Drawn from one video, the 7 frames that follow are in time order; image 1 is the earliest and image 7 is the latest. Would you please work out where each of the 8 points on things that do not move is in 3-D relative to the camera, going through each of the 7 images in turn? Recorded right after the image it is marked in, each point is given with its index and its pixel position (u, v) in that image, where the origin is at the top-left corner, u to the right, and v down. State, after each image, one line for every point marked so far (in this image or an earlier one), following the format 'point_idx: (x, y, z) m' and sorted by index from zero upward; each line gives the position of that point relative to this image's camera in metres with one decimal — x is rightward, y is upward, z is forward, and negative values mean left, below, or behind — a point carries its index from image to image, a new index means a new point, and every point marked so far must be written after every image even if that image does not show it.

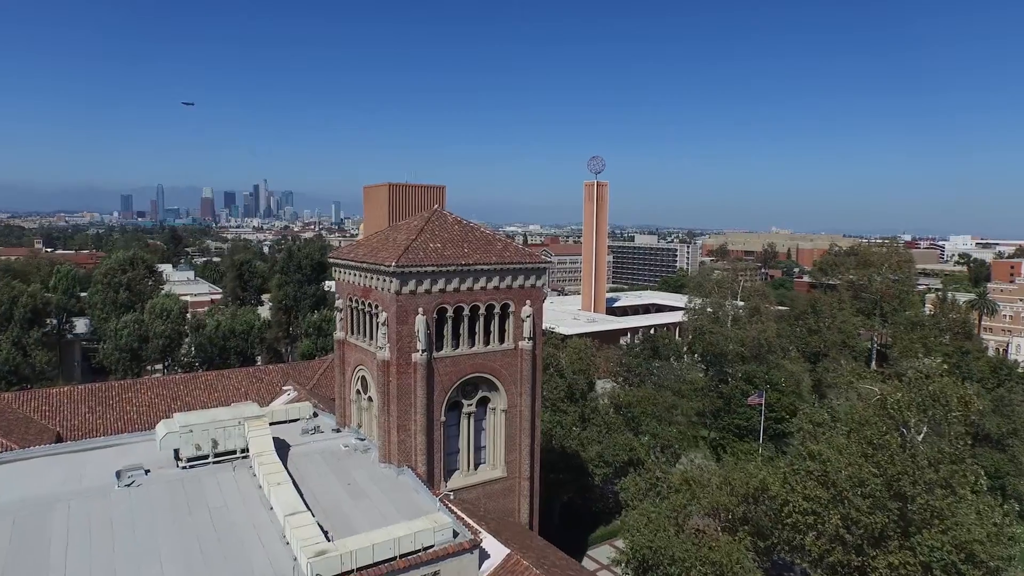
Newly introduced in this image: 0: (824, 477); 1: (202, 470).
0: (+5.8, -3.5, +11.2) m
1: (-5.7, -3.3, +11.1) m
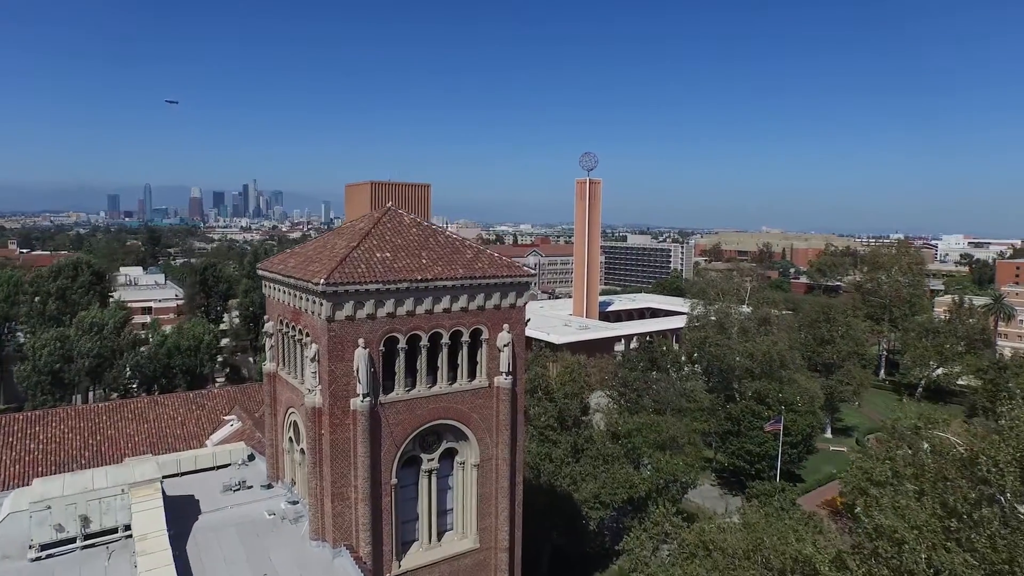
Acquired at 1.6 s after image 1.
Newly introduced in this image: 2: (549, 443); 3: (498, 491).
0: (+5.4, -3.8, +8.5) m
1: (-6.1, -3.7, +8.2) m
2: (+1.1, -4.6, +18.2) m
3: (-0.2, -3.5, +10.4) m
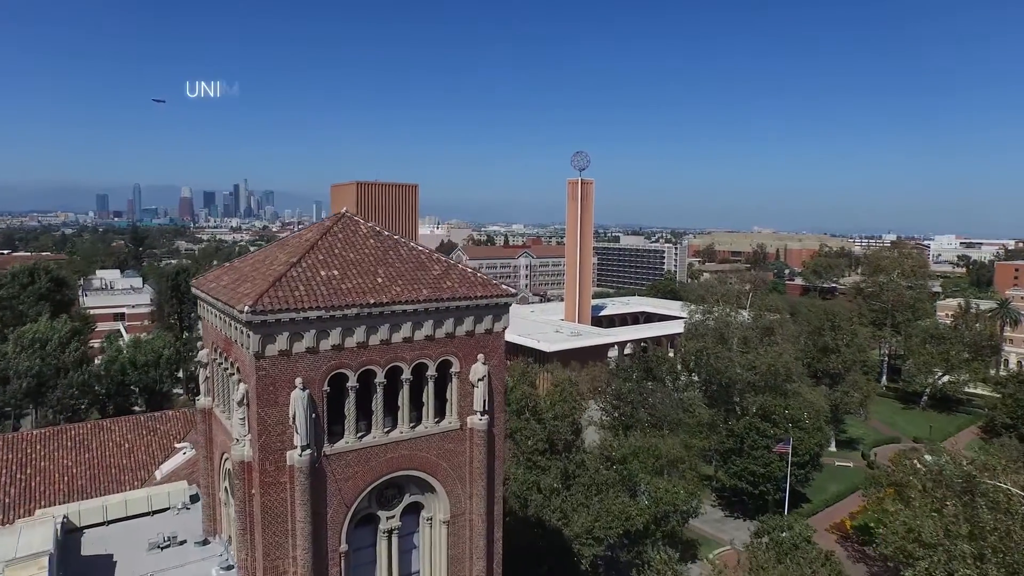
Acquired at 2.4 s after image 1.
0: (+5.1, -4.1, +6.9) m
1: (-6.4, -4.0, +6.5) m
2: (+0.7, -5.0, +16.5) m
3: (-0.6, -3.8, +8.8) m
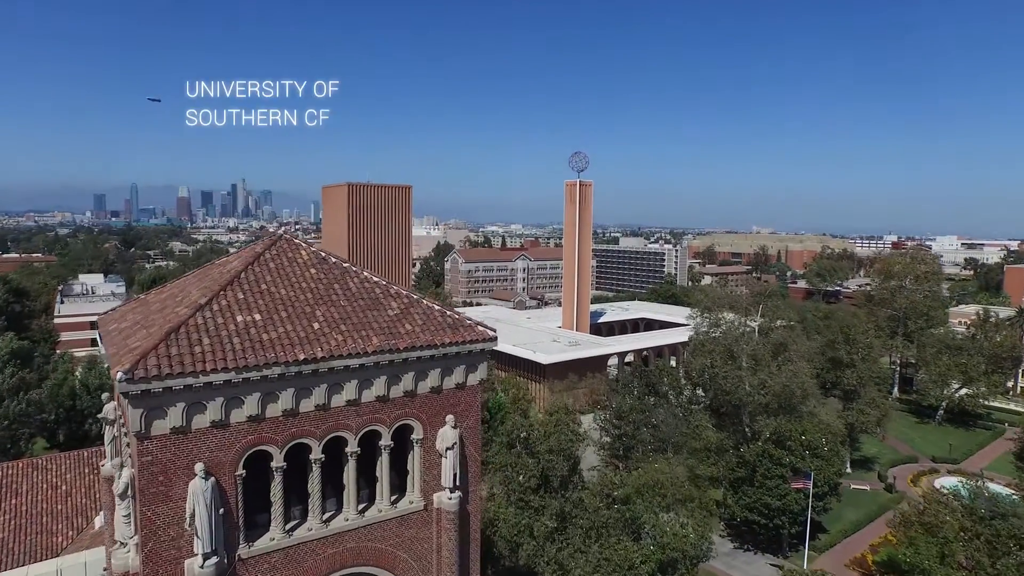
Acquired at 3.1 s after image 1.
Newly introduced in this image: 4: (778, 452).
0: (+4.8, -4.6, +5.1) m
1: (-6.6, -4.5, +4.7) m
2: (+0.5, -5.4, +14.8) m
3: (-0.8, -4.3, +7.0) m
4: (+8.4, -5.2, +19.3) m
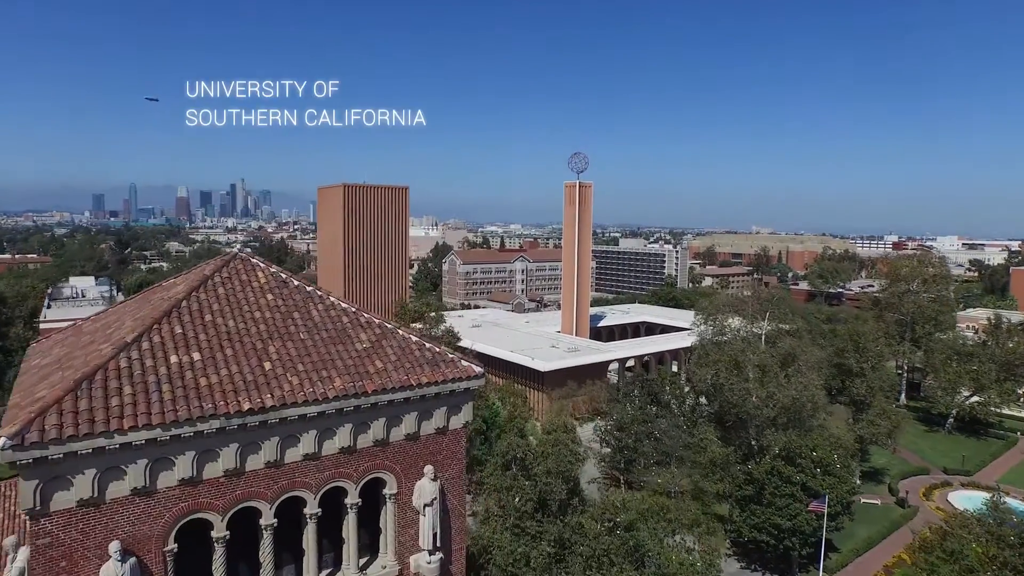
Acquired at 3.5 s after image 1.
0: (+4.7, -4.9, +4.2) m
1: (-6.7, -4.8, +3.7) m
2: (+0.3, -5.7, +13.8) m
3: (-0.9, -4.5, +6.0) m
4: (+8.3, -5.5, +18.3) m
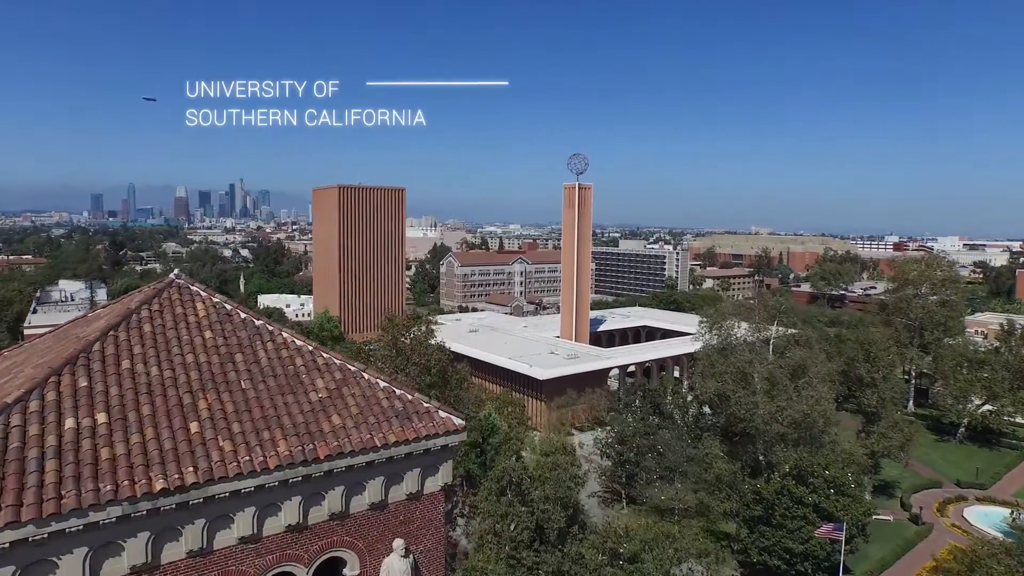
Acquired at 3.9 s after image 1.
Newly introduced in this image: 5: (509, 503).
0: (+4.6, -5.1, +3.2) m
1: (-6.8, -5.1, +2.7) m
2: (+0.2, -6.0, +12.8) m
3: (-1.0, -4.8, +5.0) m
4: (+8.2, -5.7, +17.3) m
5: (-0.1, -4.9, +13.9) m
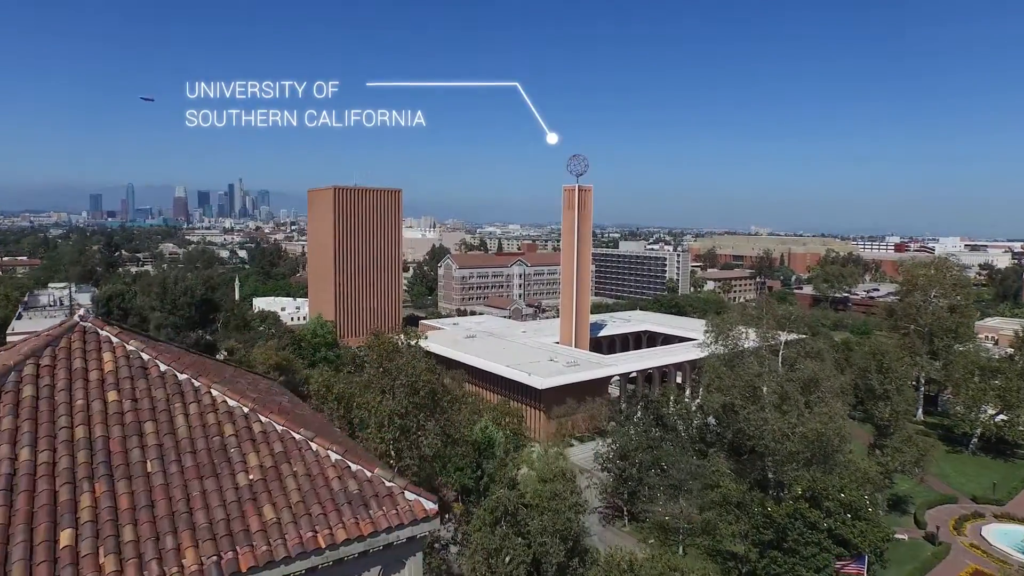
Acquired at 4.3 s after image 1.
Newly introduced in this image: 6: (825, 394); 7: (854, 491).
0: (+4.5, -5.5, +2.2) m
1: (-6.9, -5.4, +1.7) m
2: (+0.1, -6.3, +11.8) m
3: (-1.1, -5.1, +4.0) m
4: (+8.1, -6.1, +16.3) m
5: (-0.2, -5.2, +12.9) m
6: (+10.2, -3.4, +20.0) m
7: (+9.7, -5.7, +17.1) m
